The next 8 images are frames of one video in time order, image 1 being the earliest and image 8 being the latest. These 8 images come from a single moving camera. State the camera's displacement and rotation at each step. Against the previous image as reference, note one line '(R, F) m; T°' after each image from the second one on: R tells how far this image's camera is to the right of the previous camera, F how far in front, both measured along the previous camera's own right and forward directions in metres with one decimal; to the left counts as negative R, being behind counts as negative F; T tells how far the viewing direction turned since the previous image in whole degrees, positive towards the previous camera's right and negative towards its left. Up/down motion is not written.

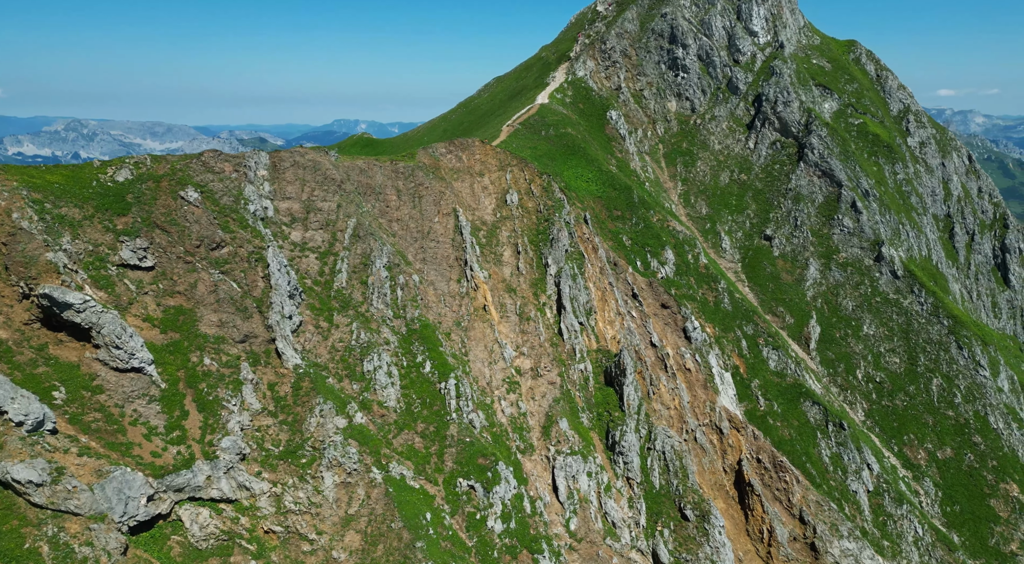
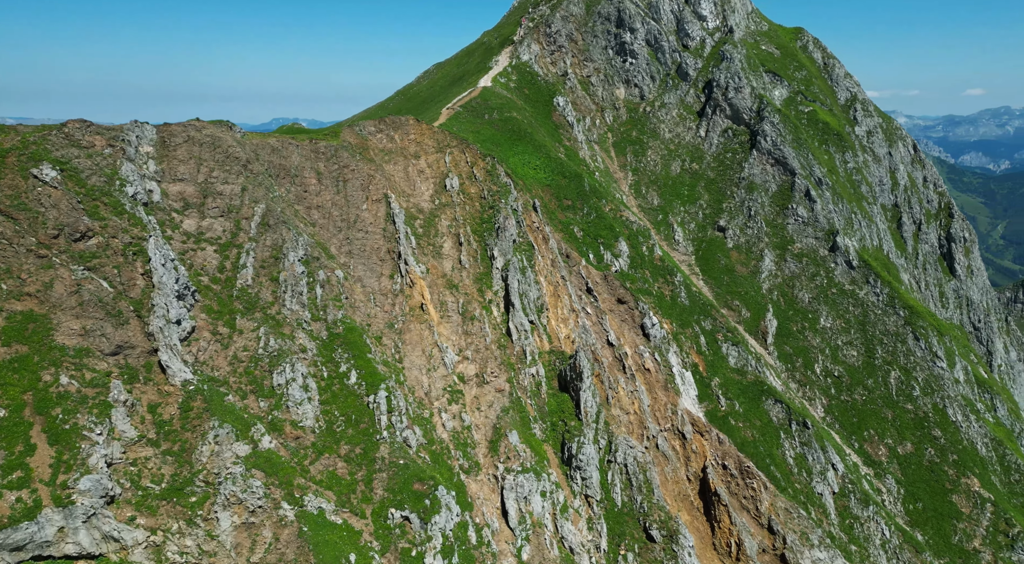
(+0.6, +8.1) m; +4°
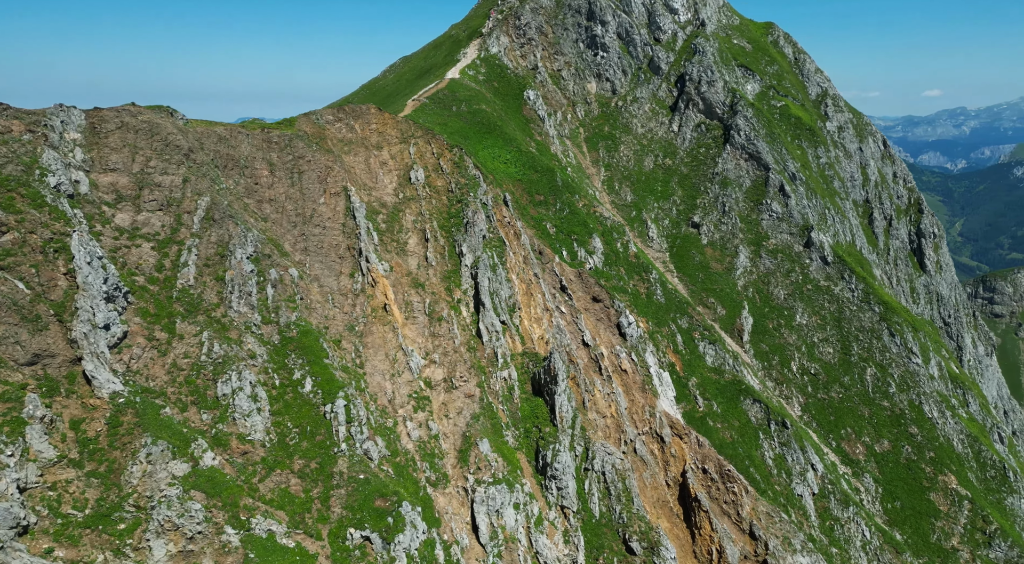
(+0.2, +3.7) m; +2°
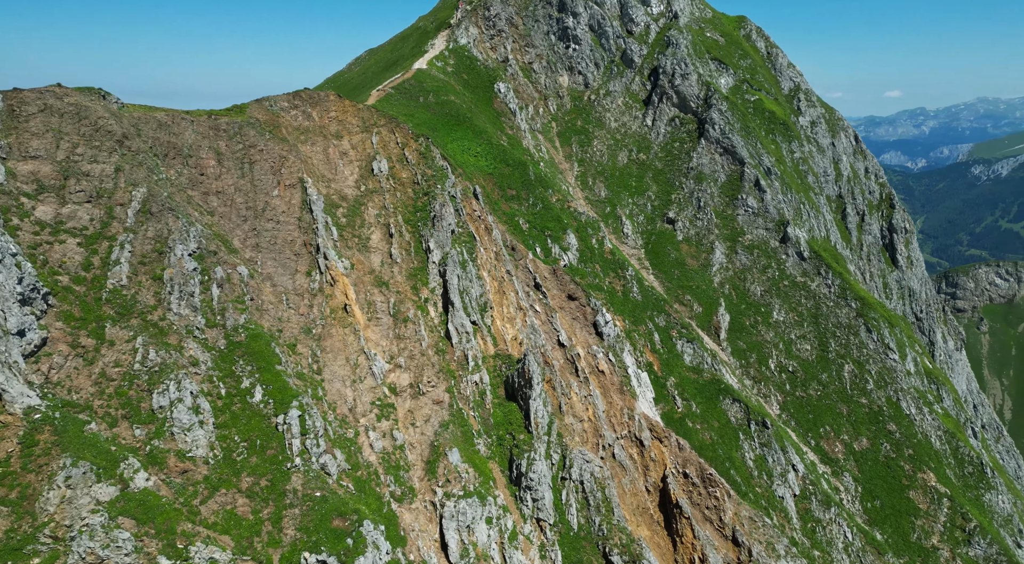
(+0.2, +3.7) m; +2°
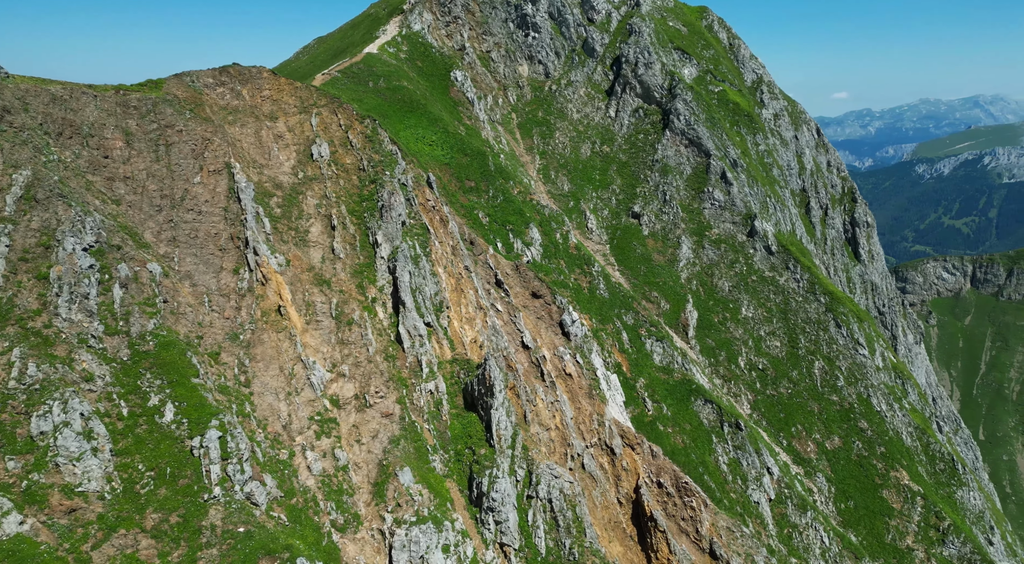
(+0.2, +5.6) m; +3°
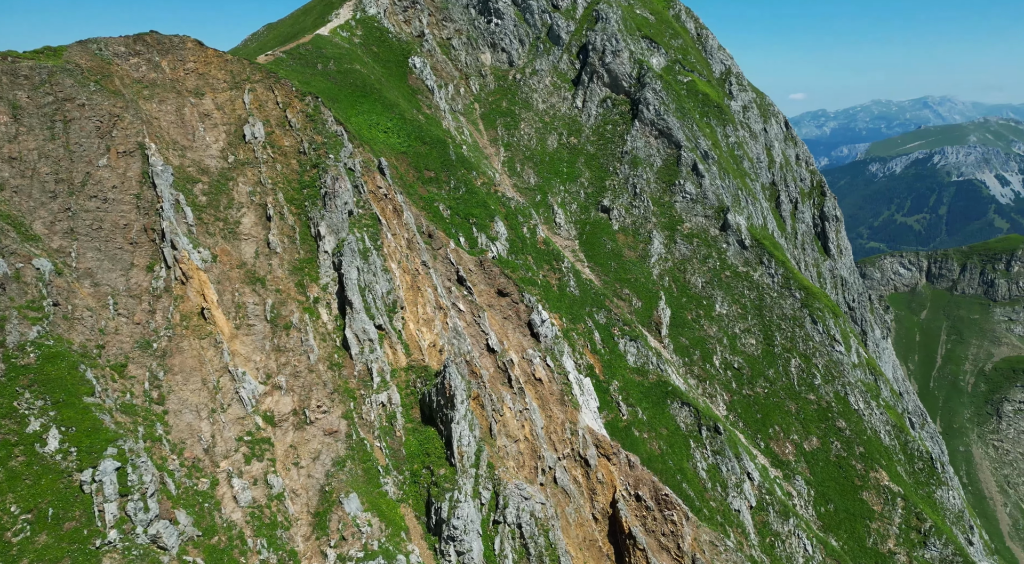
(+0.2, +5.7) m; +3°
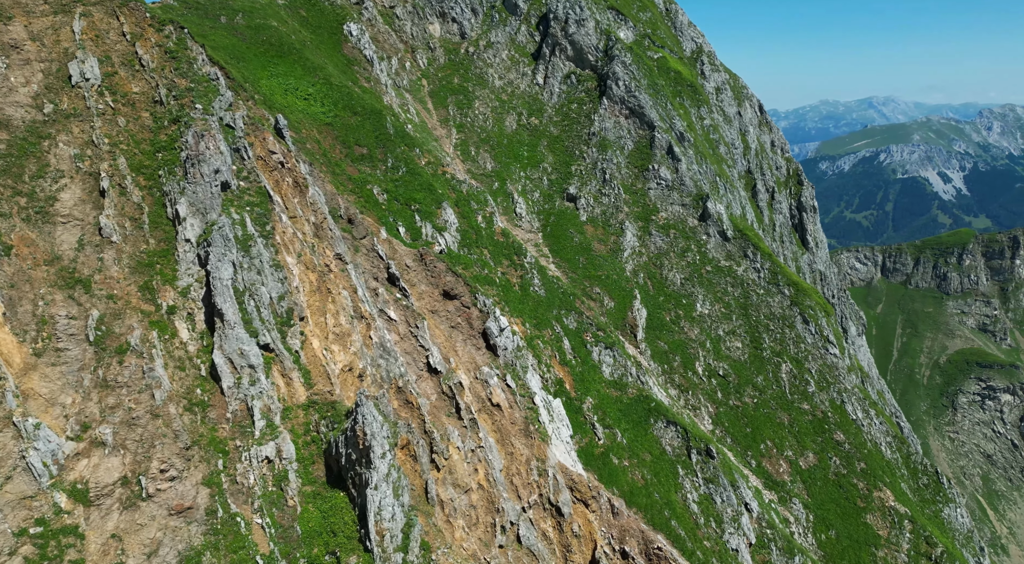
(+0.8, +13.0) m; +3°
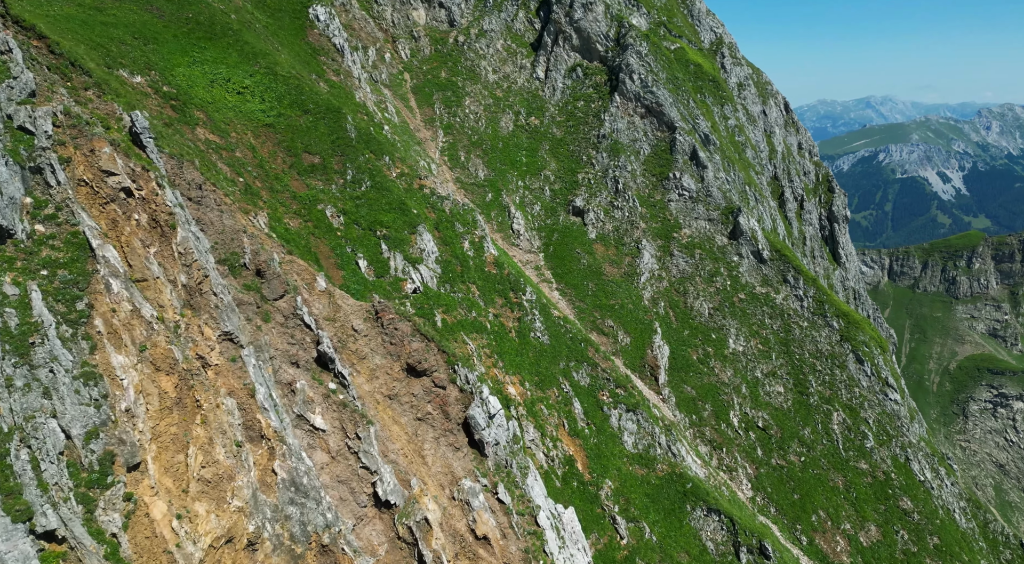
(+0.3, +14.4) m; 0°
